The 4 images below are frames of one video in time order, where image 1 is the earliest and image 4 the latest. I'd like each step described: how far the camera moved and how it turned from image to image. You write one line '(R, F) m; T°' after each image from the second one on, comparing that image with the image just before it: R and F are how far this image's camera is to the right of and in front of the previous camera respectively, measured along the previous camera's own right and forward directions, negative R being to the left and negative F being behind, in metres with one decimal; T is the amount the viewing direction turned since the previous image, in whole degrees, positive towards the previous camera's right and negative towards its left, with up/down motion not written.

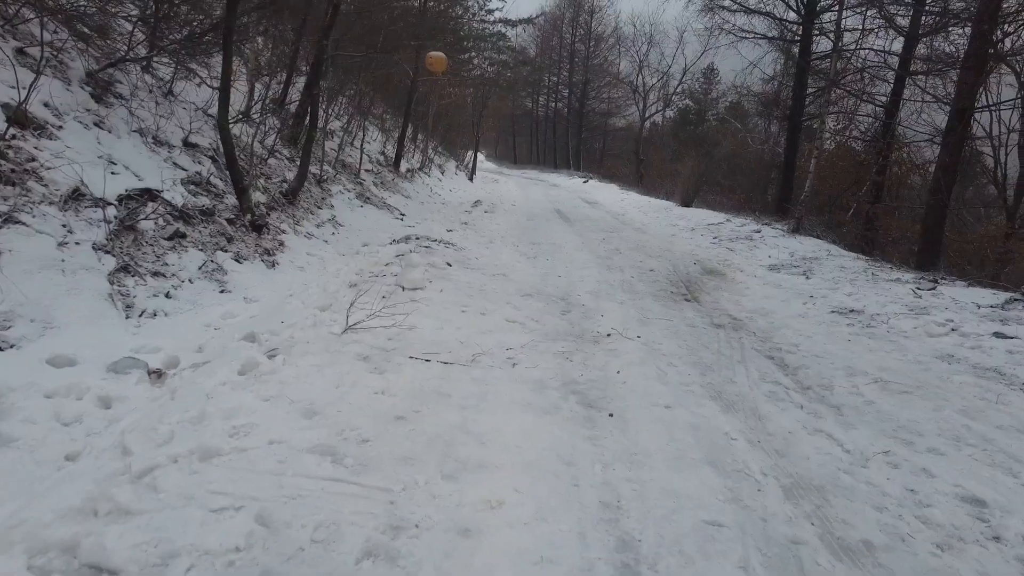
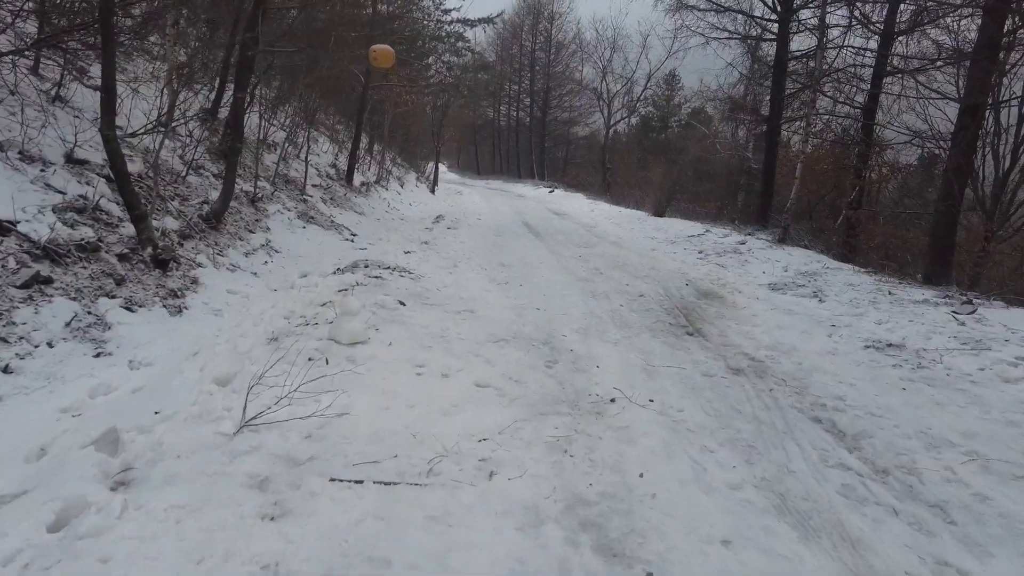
(0.0, +1.1) m; +3°
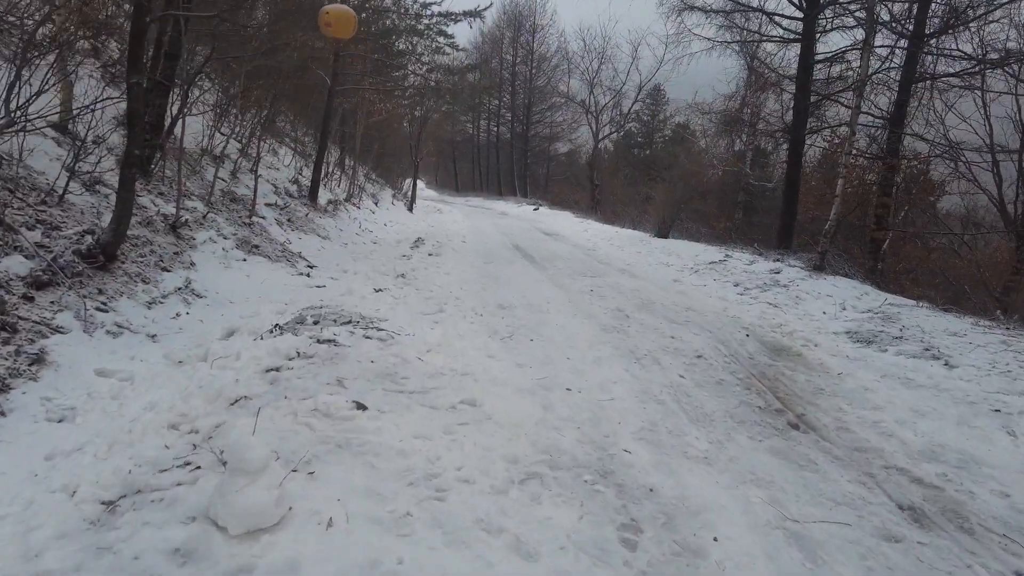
(-0.2, +1.9) m; +2°
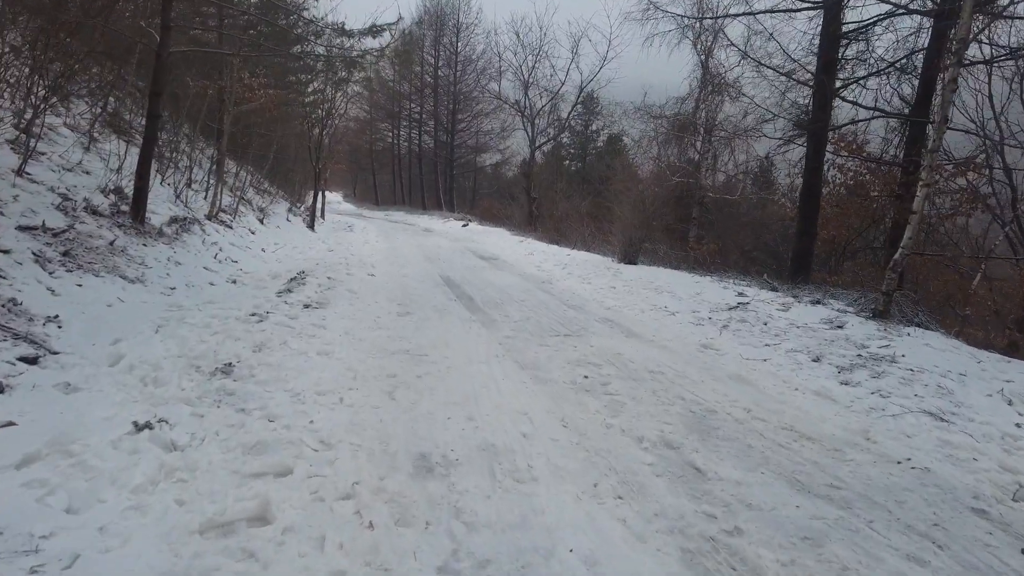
(0.0, +3.7) m; +6°
